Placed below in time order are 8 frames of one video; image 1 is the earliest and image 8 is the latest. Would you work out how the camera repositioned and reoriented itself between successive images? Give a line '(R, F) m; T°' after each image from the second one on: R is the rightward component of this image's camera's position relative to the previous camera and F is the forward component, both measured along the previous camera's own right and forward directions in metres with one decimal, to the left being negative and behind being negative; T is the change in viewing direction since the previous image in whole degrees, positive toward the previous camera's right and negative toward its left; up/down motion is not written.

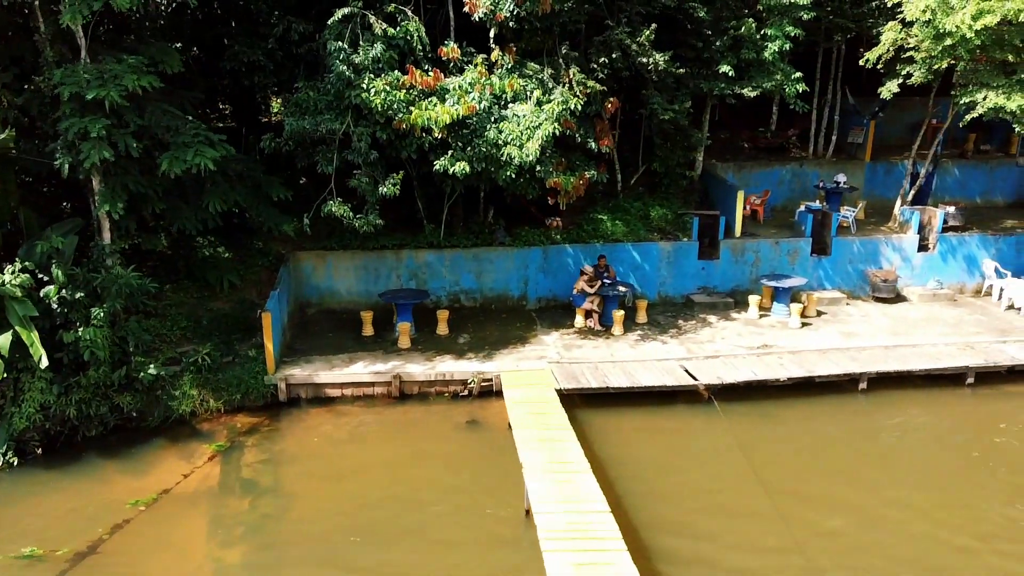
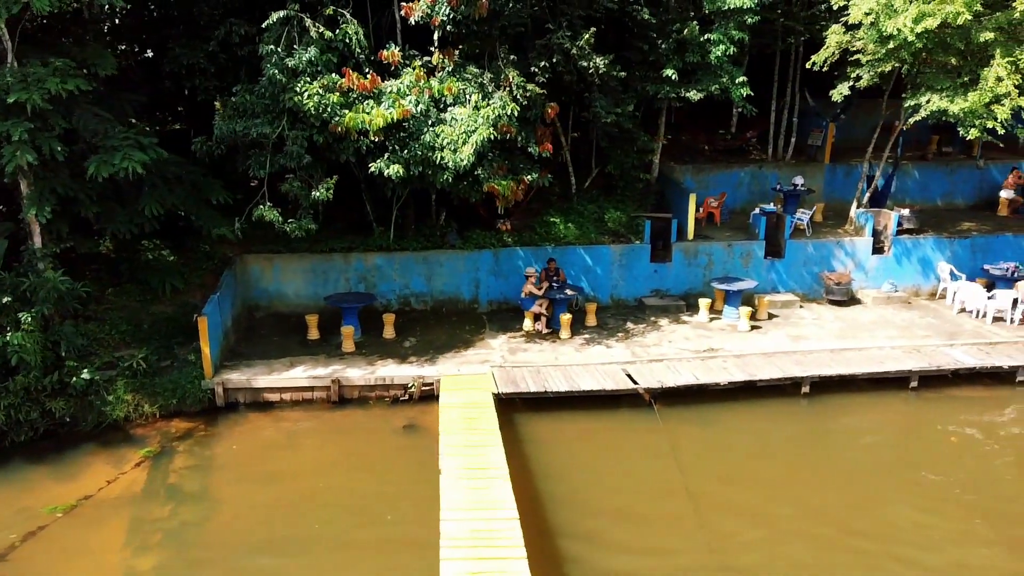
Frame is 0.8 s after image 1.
(+1.1, 0.0) m; 0°
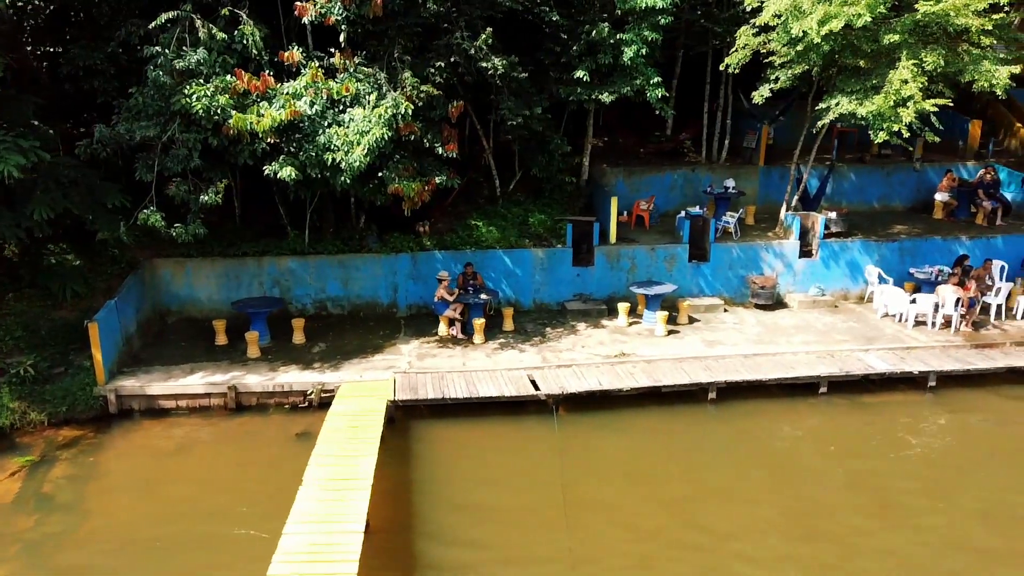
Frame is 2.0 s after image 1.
(+1.8, +0.2) m; 0°
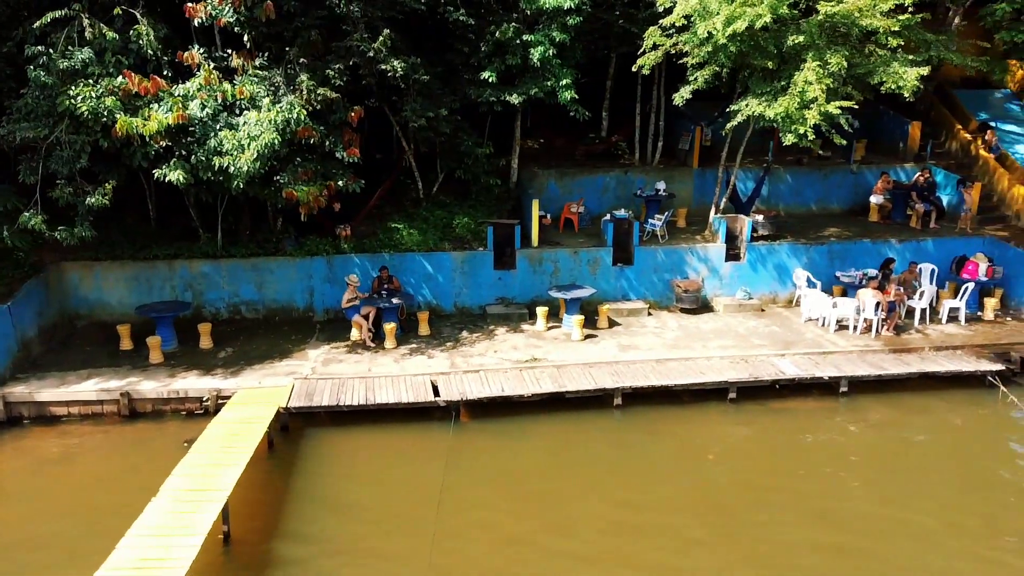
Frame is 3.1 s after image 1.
(+1.8, +0.2) m; 0°
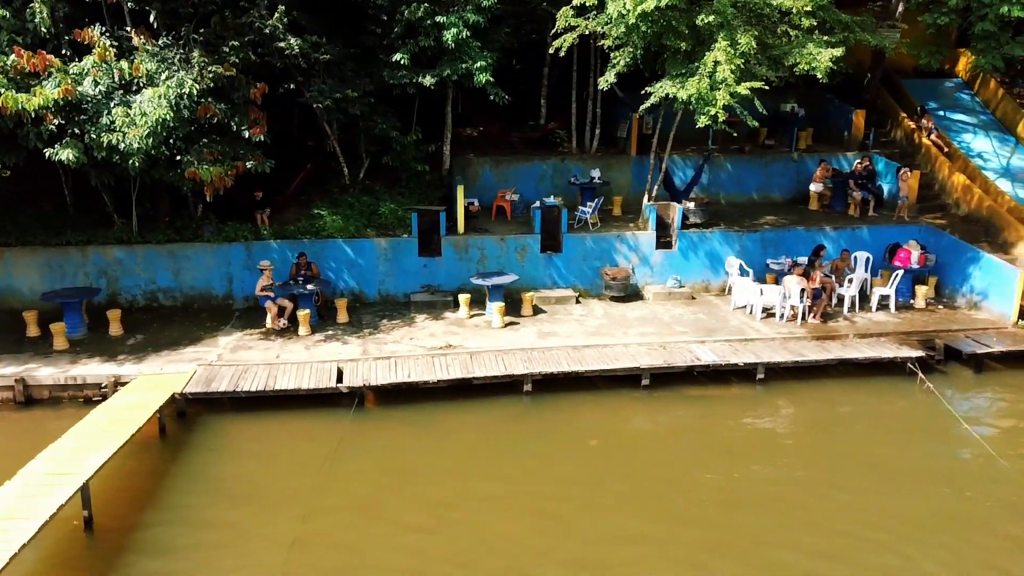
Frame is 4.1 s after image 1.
(+1.7, +0.2) m; 0°
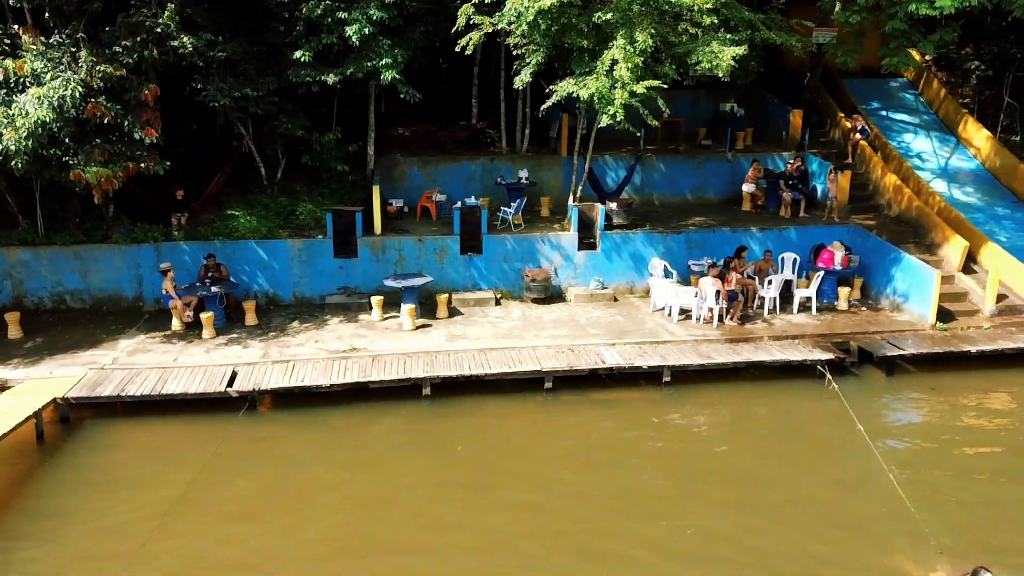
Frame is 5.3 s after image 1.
(+1.8, +0.2) m; 0°
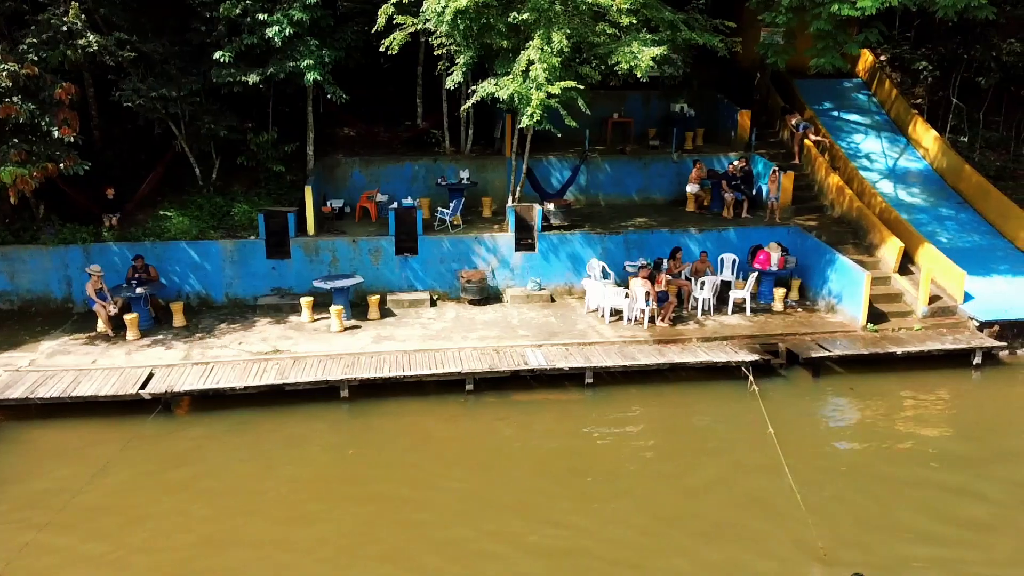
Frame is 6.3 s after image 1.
(+1.4, +0.1) m; 0°
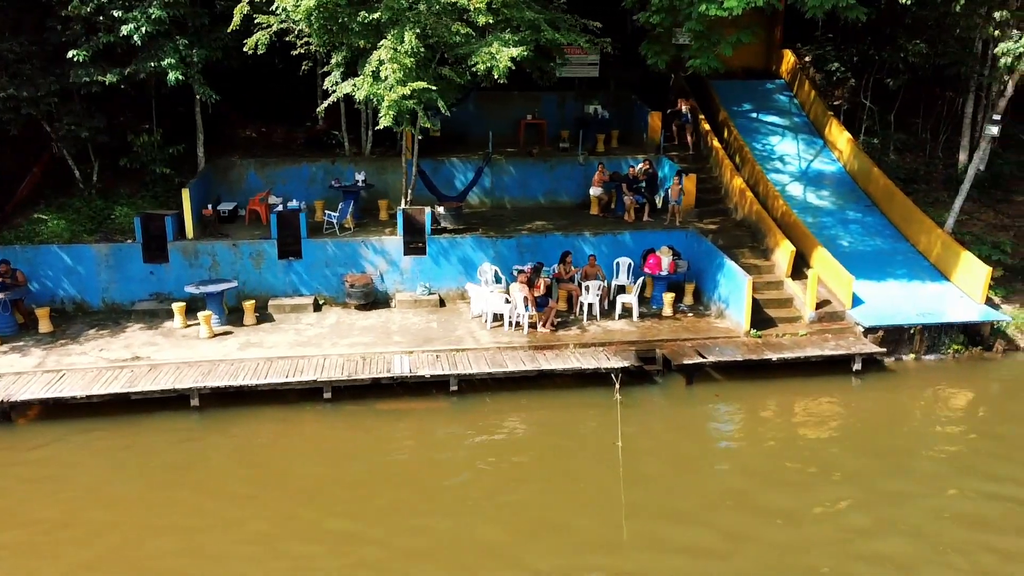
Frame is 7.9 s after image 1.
(+2.5, +0.3) m; 0°
